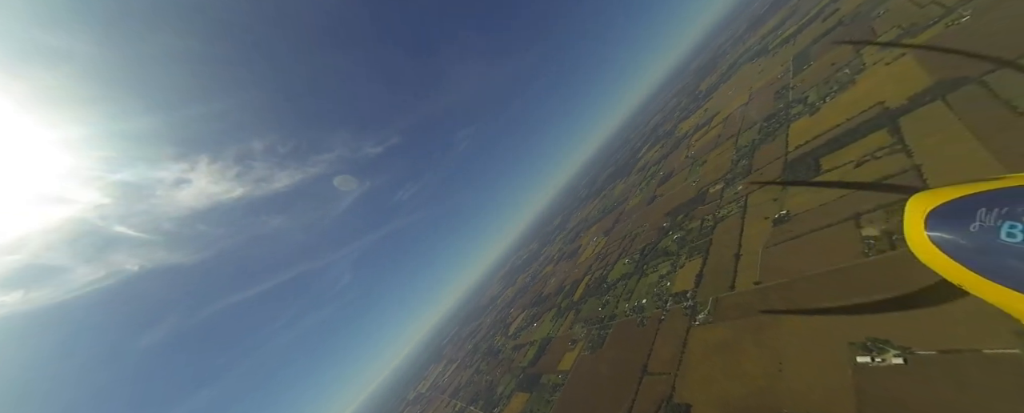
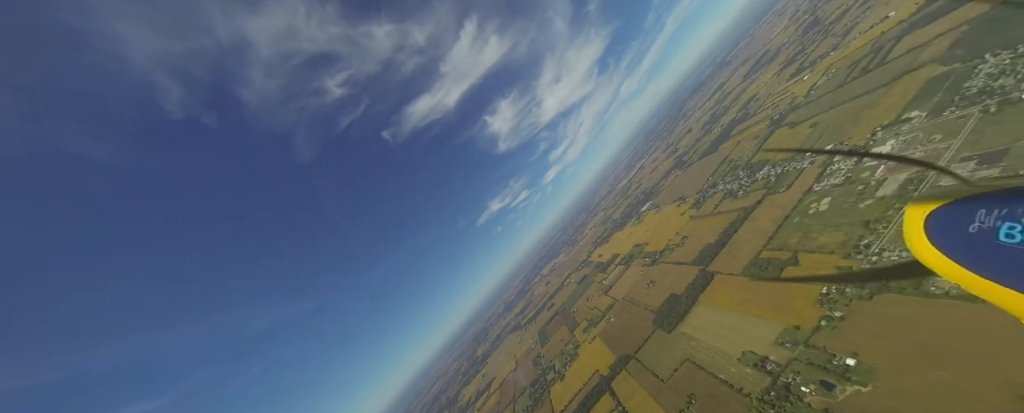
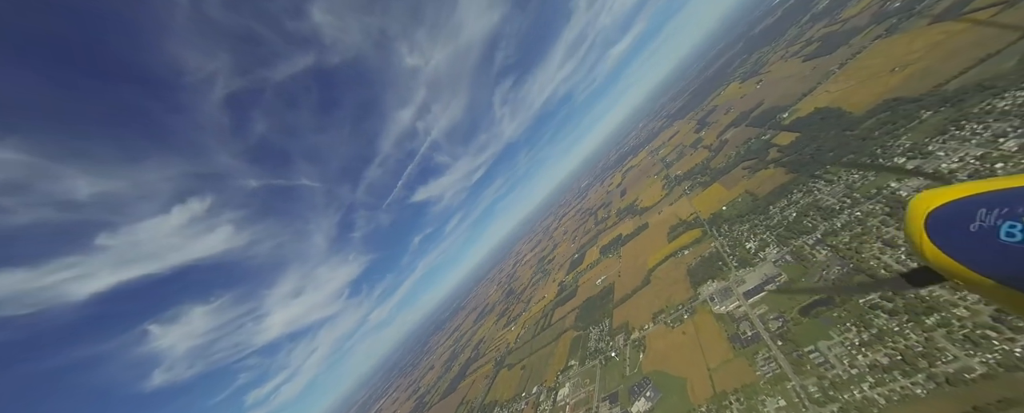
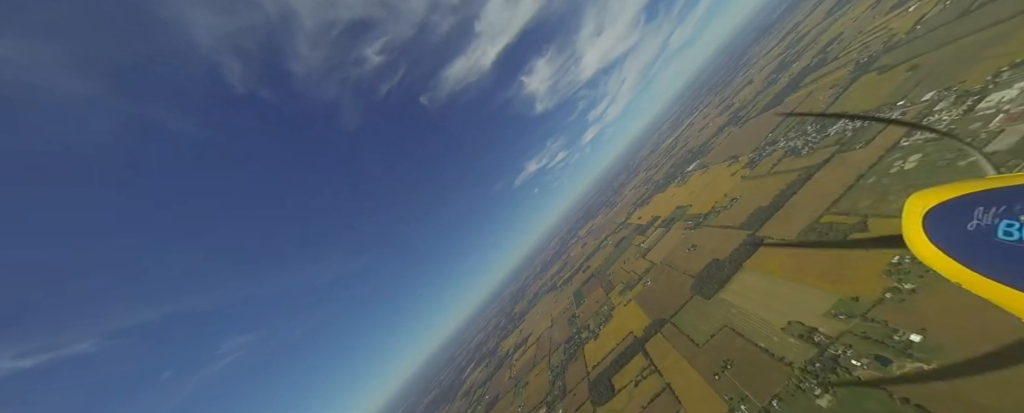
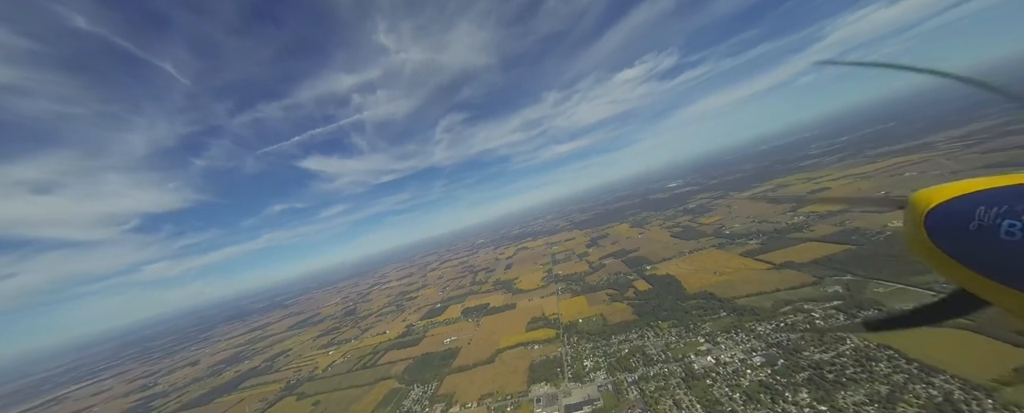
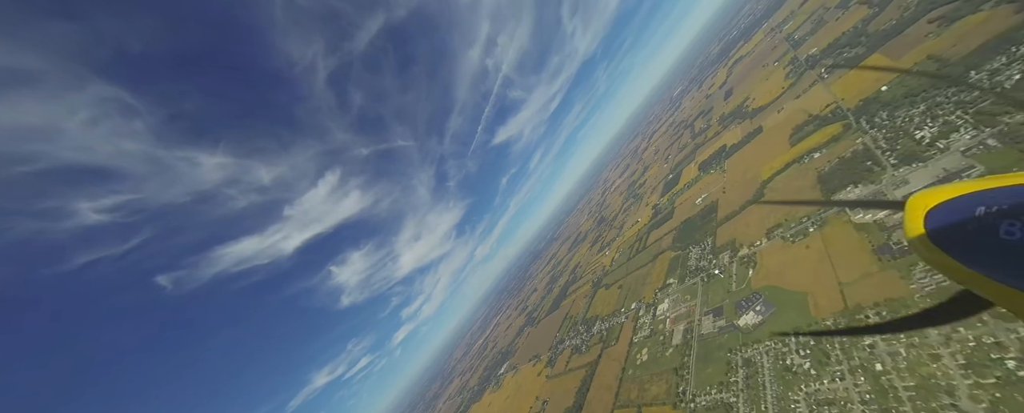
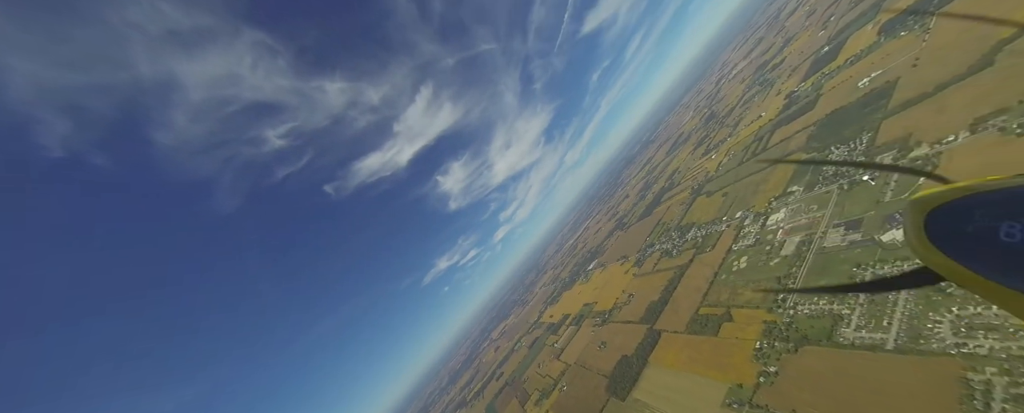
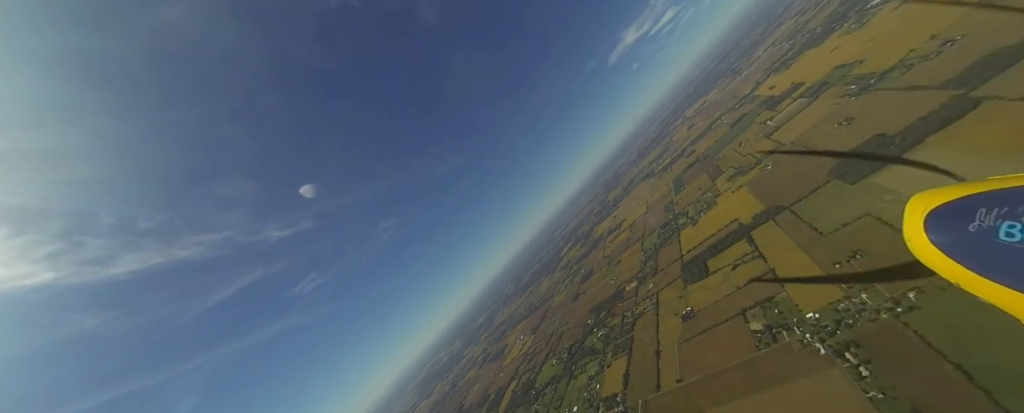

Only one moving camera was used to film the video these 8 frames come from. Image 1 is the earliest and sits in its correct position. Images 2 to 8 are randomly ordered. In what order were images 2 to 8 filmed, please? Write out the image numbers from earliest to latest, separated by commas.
8, 4, 2, 7, 6, 3, 5
